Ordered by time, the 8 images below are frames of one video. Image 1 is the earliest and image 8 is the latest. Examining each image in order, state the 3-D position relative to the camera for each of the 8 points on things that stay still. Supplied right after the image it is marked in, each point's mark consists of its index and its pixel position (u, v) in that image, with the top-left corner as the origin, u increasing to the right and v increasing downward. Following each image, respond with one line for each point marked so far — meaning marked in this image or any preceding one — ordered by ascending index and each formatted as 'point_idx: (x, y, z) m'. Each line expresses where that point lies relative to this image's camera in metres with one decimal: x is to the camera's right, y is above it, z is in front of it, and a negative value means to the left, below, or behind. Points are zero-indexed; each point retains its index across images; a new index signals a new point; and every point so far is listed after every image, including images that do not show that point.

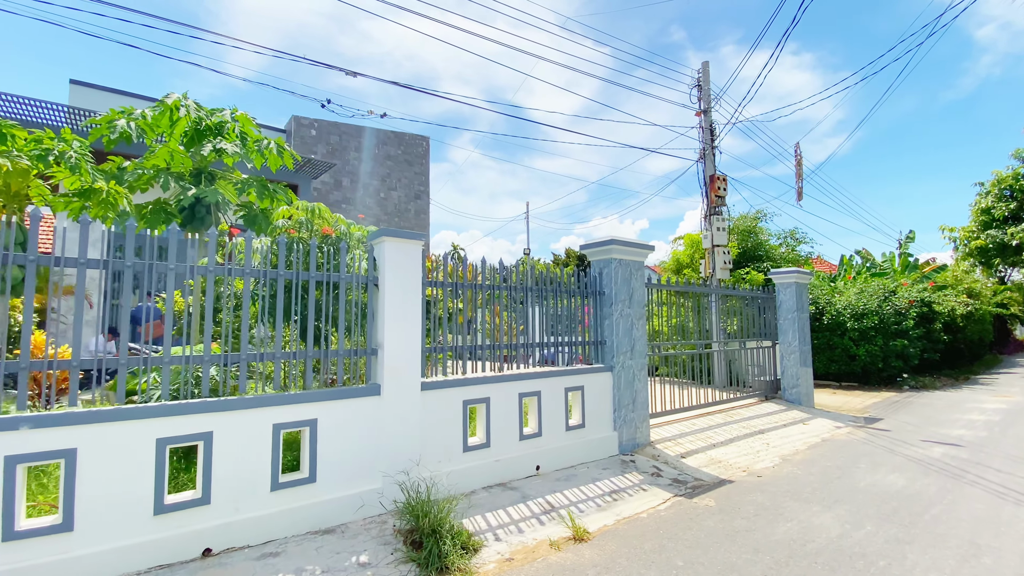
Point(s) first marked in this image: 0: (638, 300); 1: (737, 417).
0: (+1.6, -0.2, +6.1) m
1: (+3.6, -2.0, +7.9) m
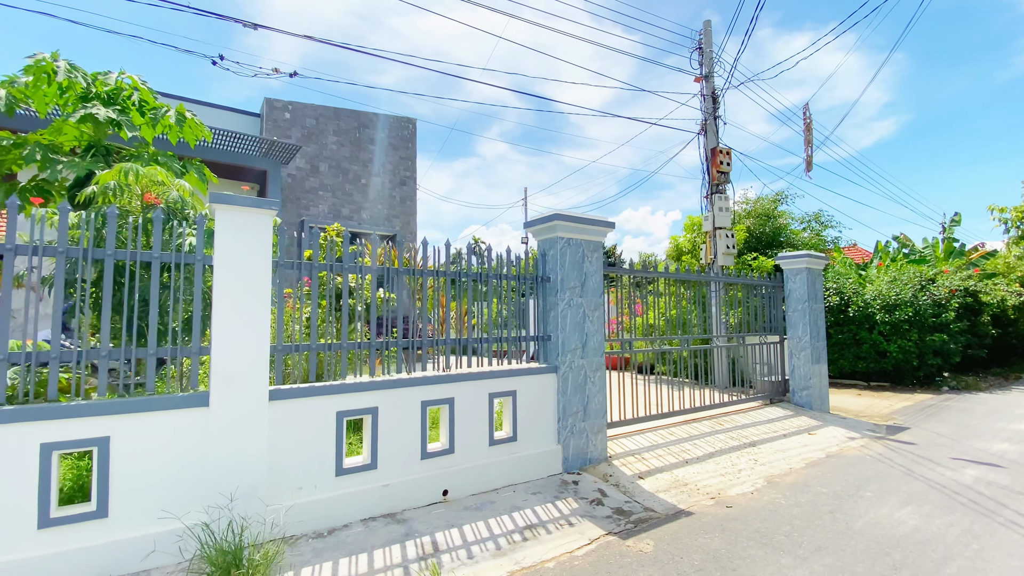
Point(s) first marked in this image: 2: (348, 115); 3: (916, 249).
0: (+0.8, 0.0, +5.0) m
1: (+3.0, -1.9, +6.8) m
2: (-4.3, +4.5, +12.7) m
3: (+13.5, +1.3, +16.3) m
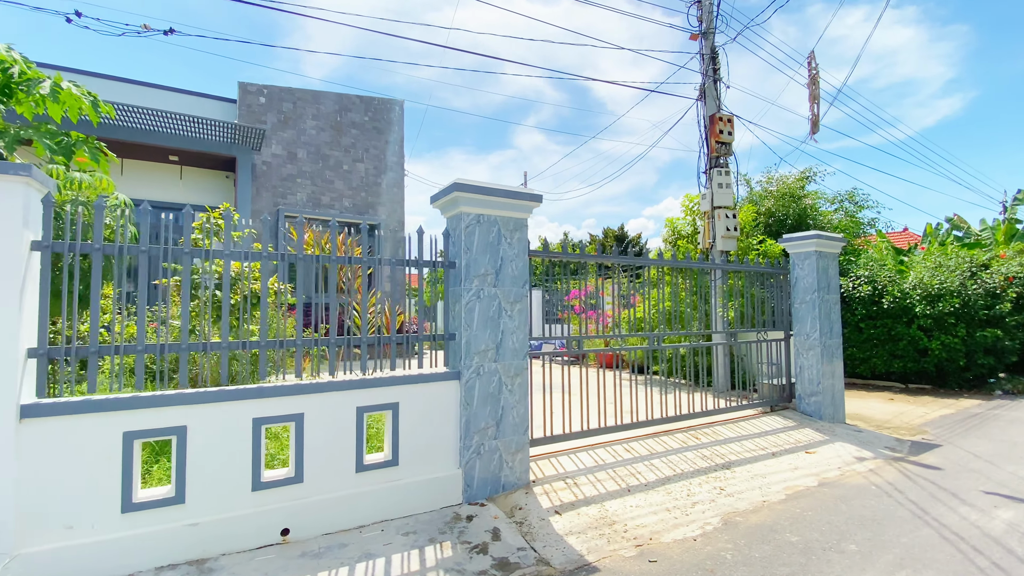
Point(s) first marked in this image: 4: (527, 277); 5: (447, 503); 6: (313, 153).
0: (0.0, +0.1, +4.1) m
1: (+2.2, -1.7, +5.7) m
2: (-4.5, +4.7, +12.1) m
3: (+13.4, +1.7, +14.3) m
4: (+0.1, +0.1, +4.2) m
5: (-0.5, -1.7, +3.8) m
6: (-4.8, +3.3, +11.8) m
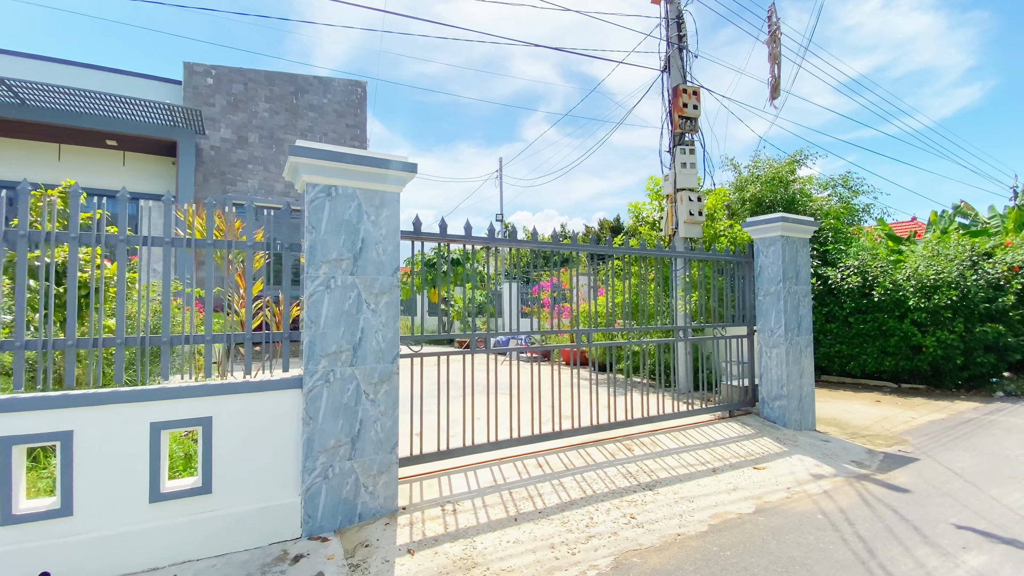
0: (-1.0, +0.2, +3.4) m
1: (+1.3, -1.6, +5.0) m
2: (-5.4, +4.9, +11.4) m
3: (+12.7, +1.9, +13.3) m
4: (-0.8, +0.2, +3.5) m
5: (-1.5, -1.6, +3.2) m
6: (-5.6, +3.4, +11.2) m
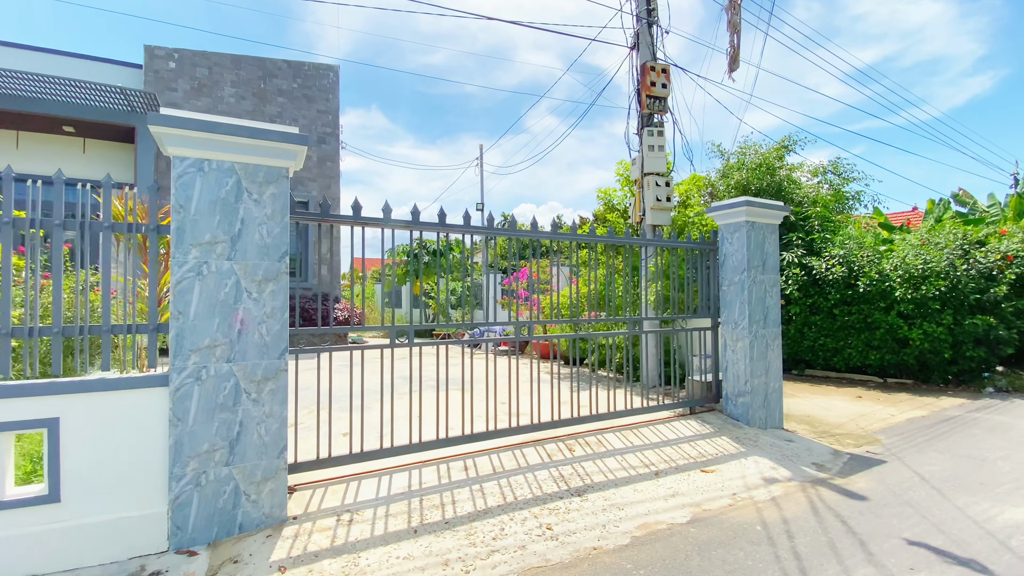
0: (-1.6, +0.3, +3.0) m
1: (+0.7, -1.5, +4.6) m
2: (-5.9, +5.1, +11.0) m
3: (+12.1, +2.1, +12.8) m
4: (-1.4, +0.3, +3.1) m
5: (-2.1, -1.5, +2.8) m
6: (-6.2, +3.6, +10.8) m
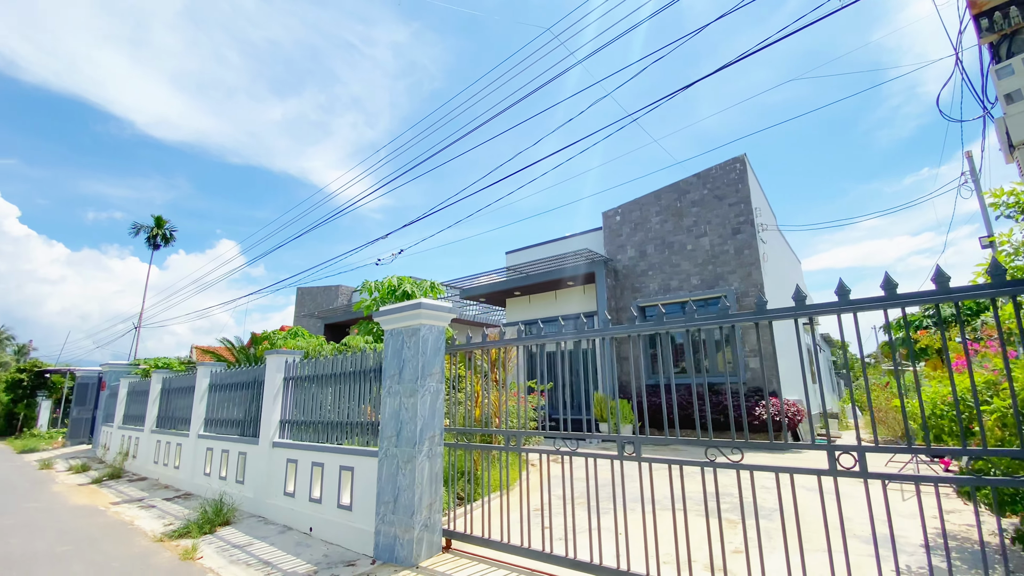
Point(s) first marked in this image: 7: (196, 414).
0: (-0.9, -0.9, +5.1) m
1: (+1.7, -2.8, +5.8) m
2: (-2.9, +2.8, +14.5) m
3: (+14.9, -0.2, +11.1) m
4: (-0.7, -0.9, +5.2) m
5: (-1.5, -2.6, +4.8) m
6: (-3.2, +1.4, +14.2) m
7: (-5.8, -2.3, +9.0) m
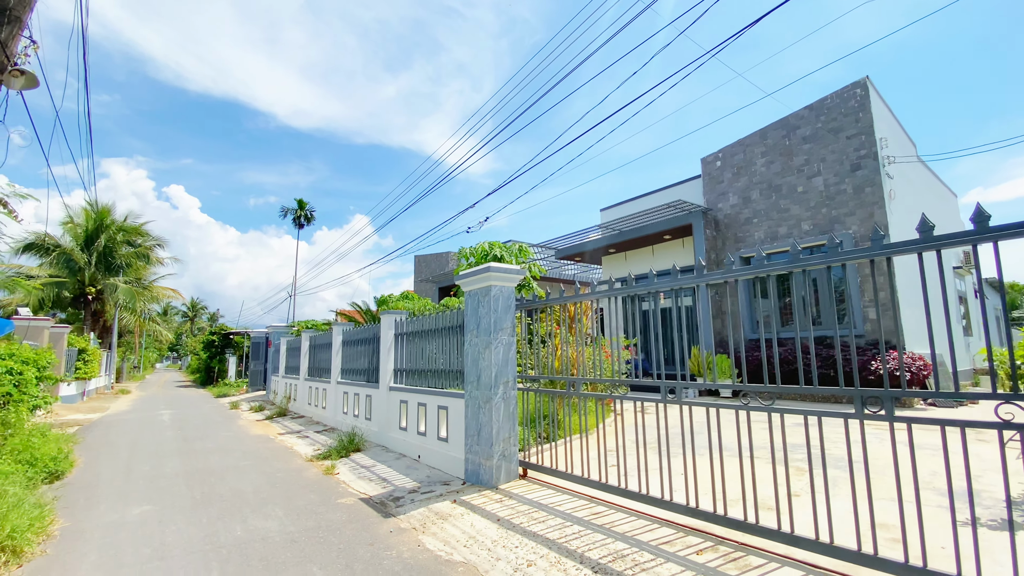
0: (-0.2, -0.4, +5.8) m
1: (+2.6, -2.2, +6.0) m
2: (-0.1, +4.0, +15.1) m
3: (+16.6, +1.4, +7.9) m
4: (0.0, -0.4, +5.8) m
5: (-0.7, -2.2, +5.8) m
6: (-0.4, +2.5, +14.9) m
7: (-3.9, -1.7, +10.8) m
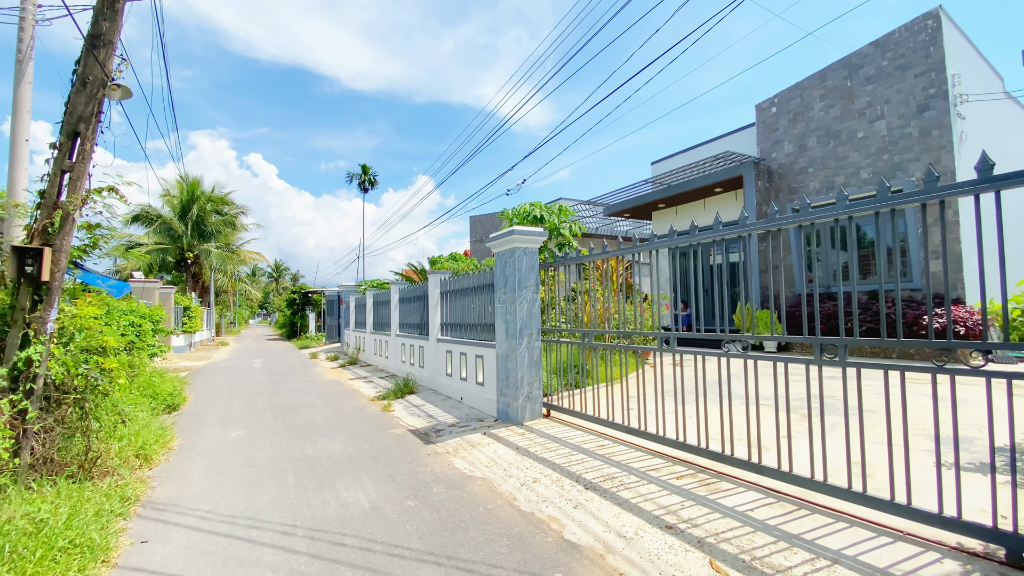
0: (+0.2, +0.1, +6.4) m
1: (+3.0, -1.6, +6.4) m
2: (+1.3, +5.3, +15.1) m
3: (+17.0, +2.2, +6.1) m
4: (+0.3, +0.1, +6.4) m
5: (-0.3, -1.7, +6.6) m
6: (+1.0, +3.9, +15.2) m
7: (-2.9, -0.8, +11.9) m
